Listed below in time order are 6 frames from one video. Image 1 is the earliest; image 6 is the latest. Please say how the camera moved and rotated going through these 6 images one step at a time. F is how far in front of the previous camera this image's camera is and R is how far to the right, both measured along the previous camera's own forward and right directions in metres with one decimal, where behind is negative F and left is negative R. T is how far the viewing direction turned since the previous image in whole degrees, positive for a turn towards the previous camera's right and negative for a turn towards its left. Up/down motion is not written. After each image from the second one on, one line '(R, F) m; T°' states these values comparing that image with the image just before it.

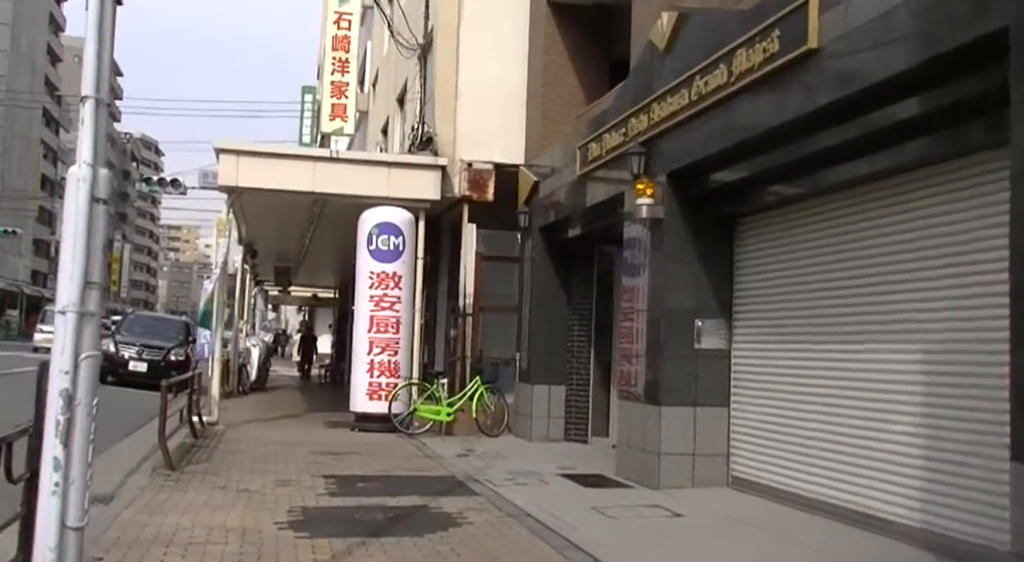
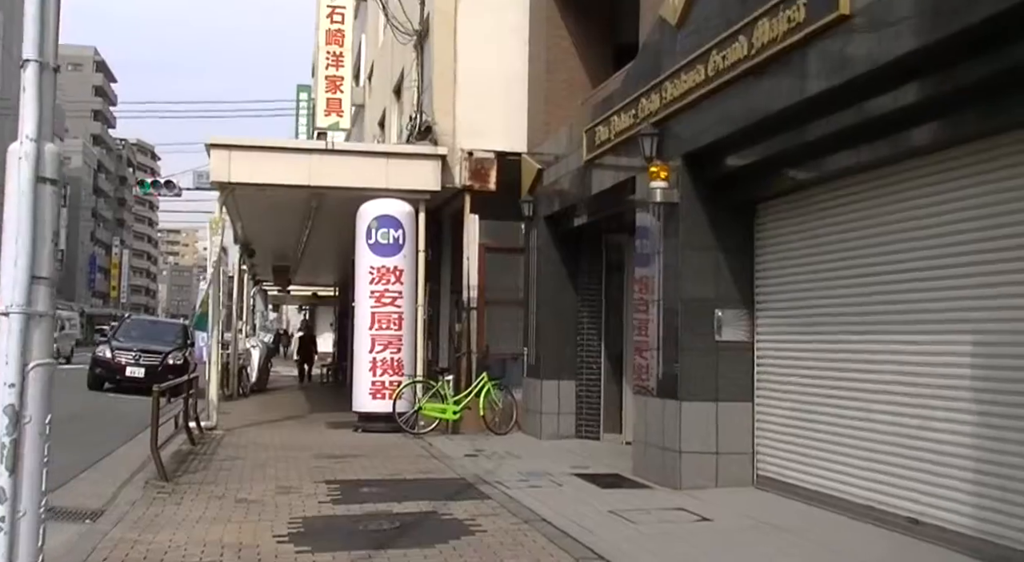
(-0.1, +0.5) m; 0°
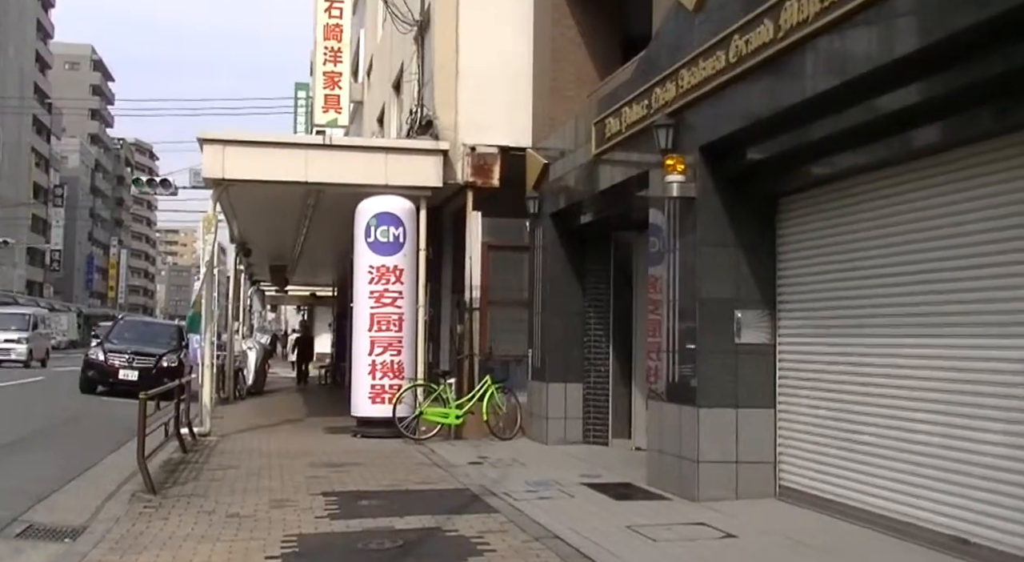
(-0.1, +0.5) m; 0°
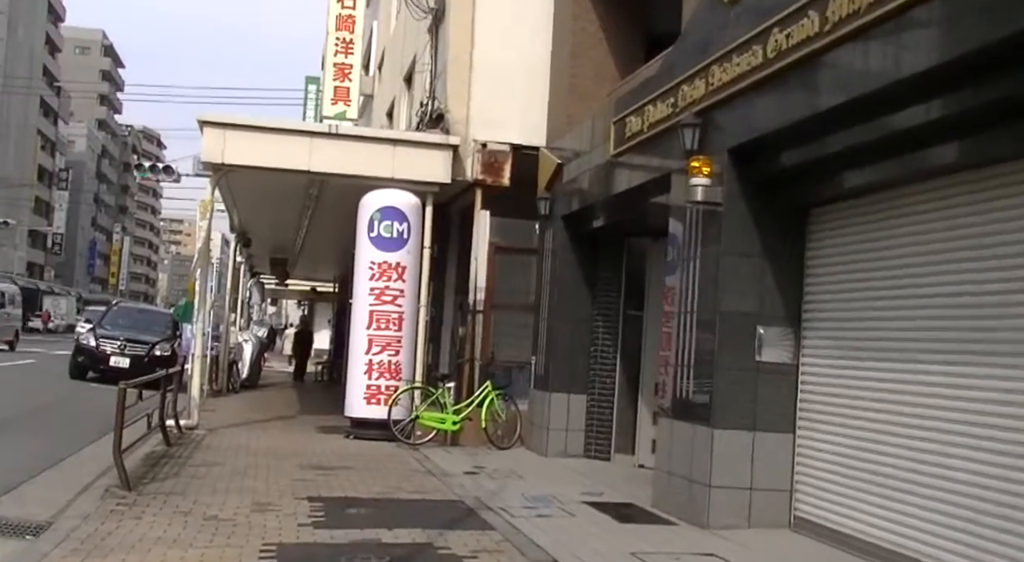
(-0.1, +0.5) m; 0°
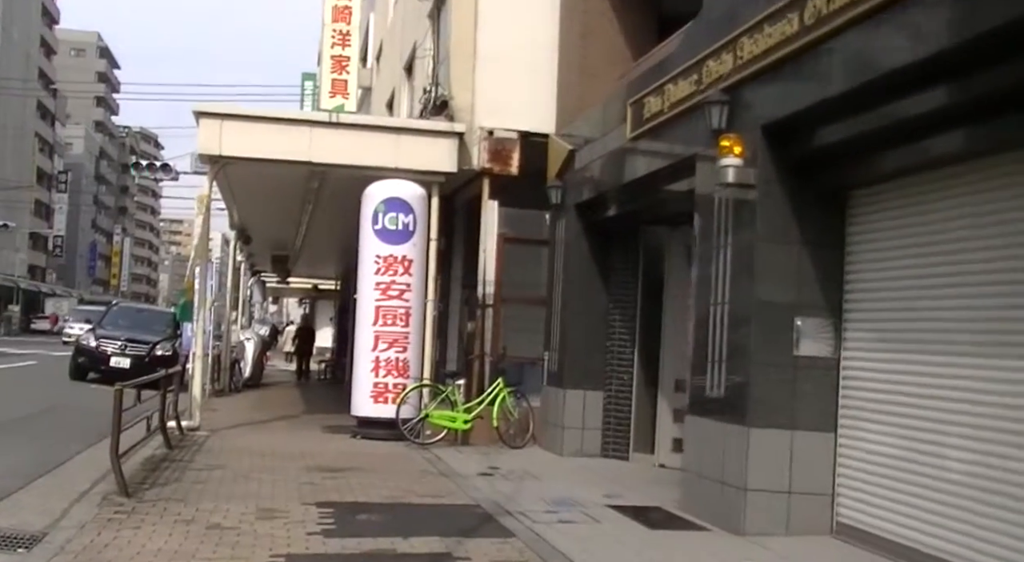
(-0.1, +0.5) m; 0°
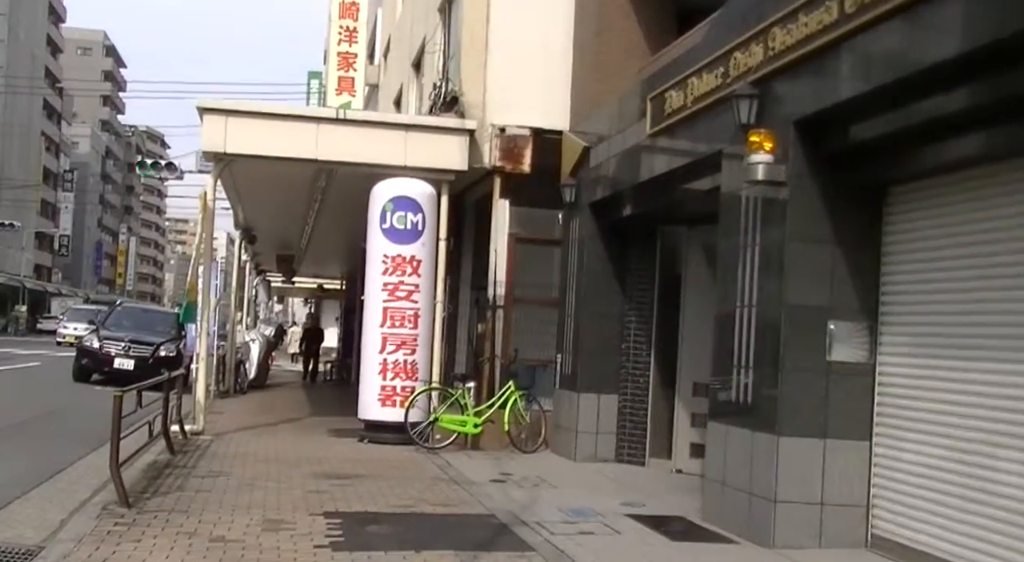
(-0.1, +0.3) m; 0°
